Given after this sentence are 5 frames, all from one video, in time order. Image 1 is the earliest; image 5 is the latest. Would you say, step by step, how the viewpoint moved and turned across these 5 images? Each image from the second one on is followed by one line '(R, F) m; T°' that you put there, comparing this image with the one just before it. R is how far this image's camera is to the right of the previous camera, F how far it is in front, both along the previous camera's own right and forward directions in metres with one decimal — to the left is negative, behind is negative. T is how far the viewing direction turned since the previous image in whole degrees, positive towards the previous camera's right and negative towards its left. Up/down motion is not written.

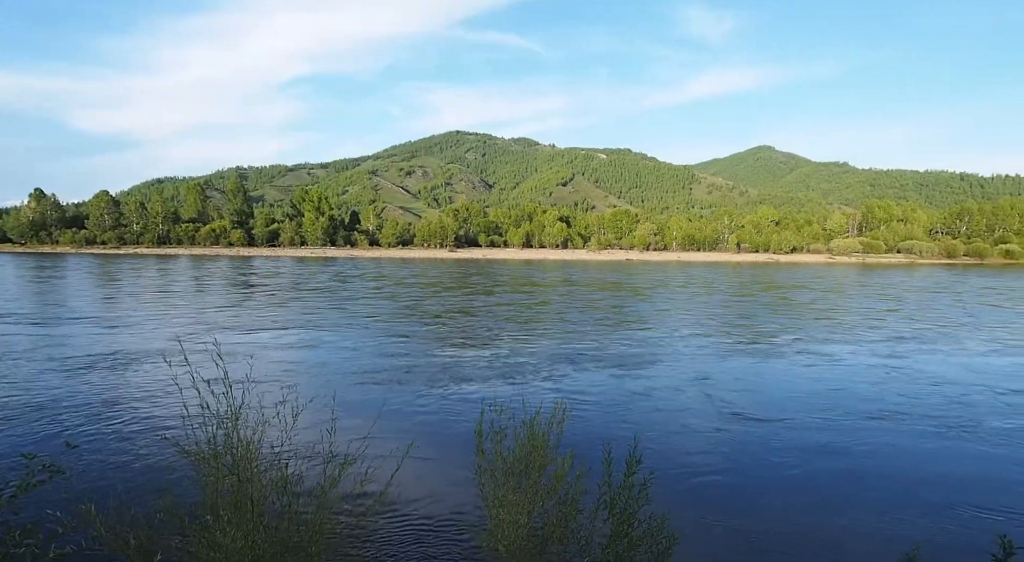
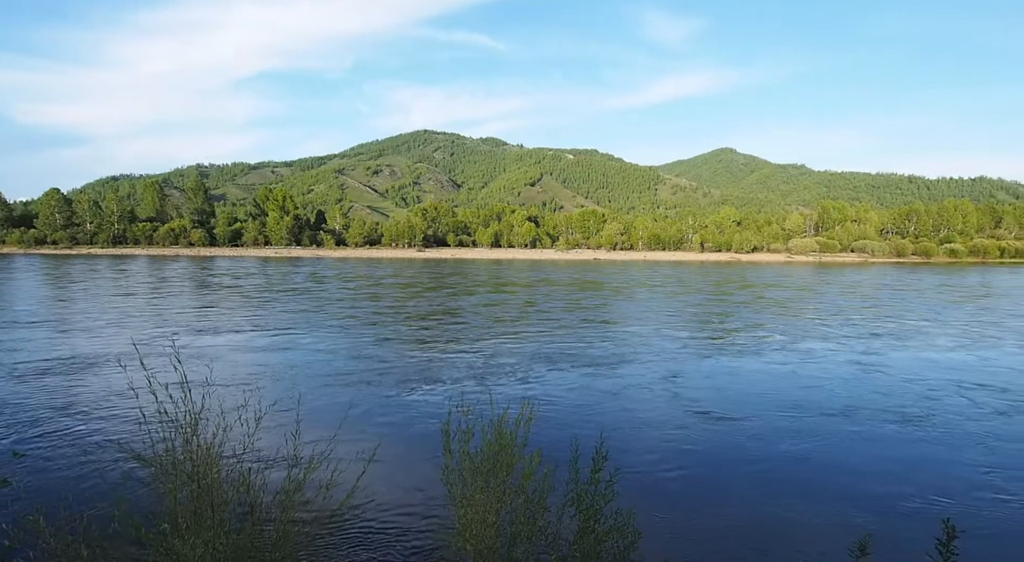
(+1.6, +0.5) m; +2°
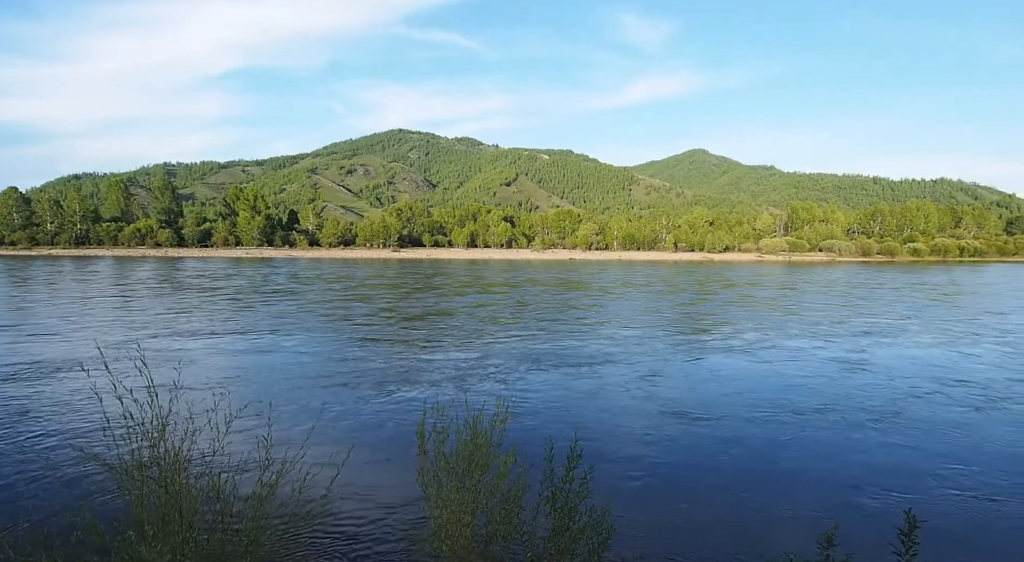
(0.0, -0.1) m; +2°
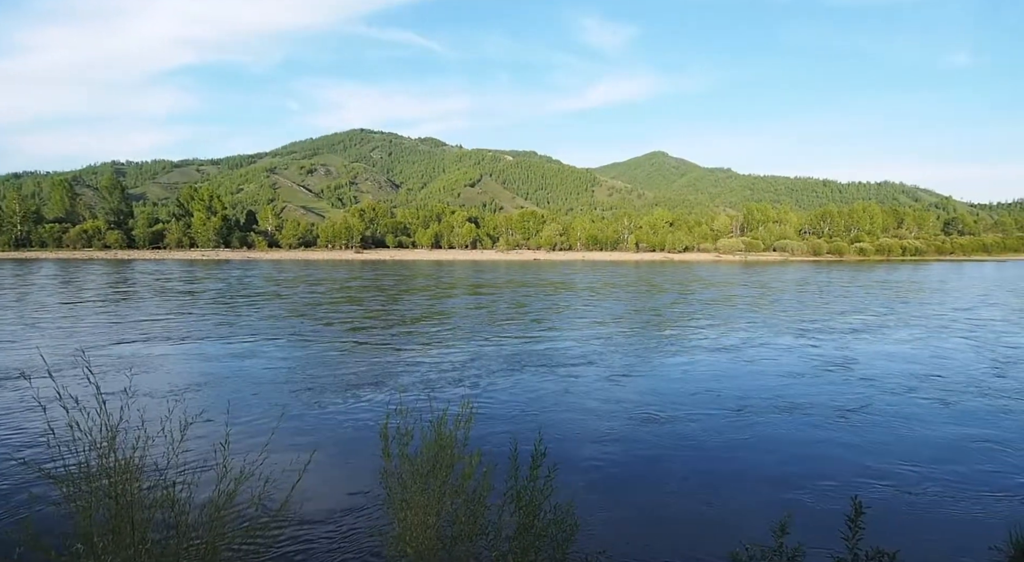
(+0.1, -0.1) m; +3°
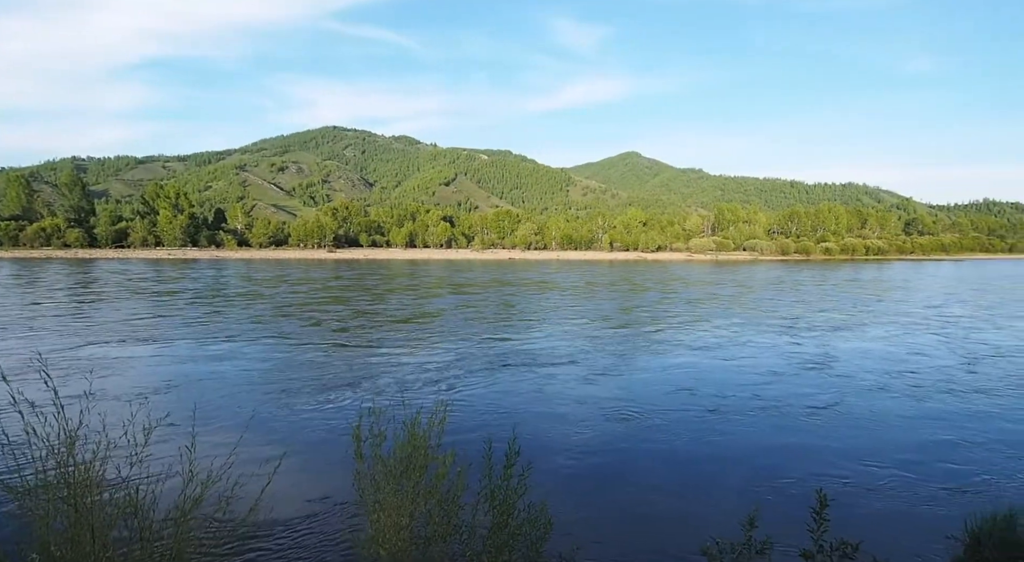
(+4.2, -2.3) m; -10°
